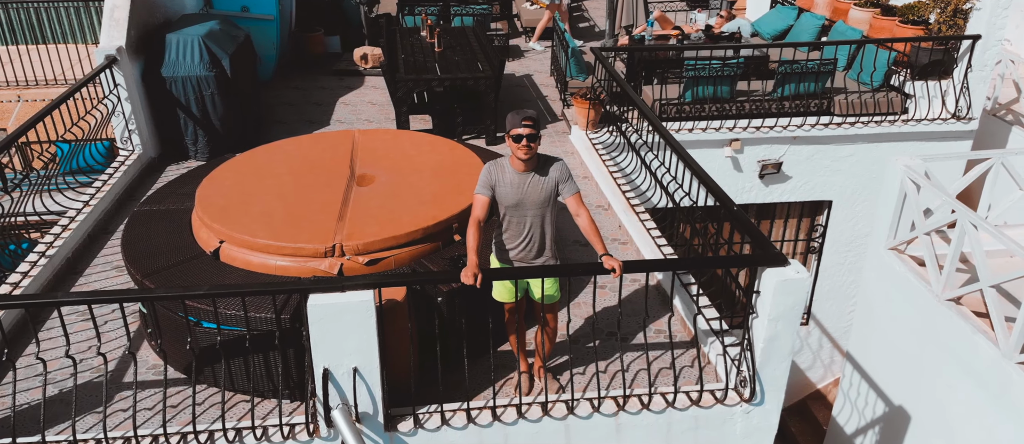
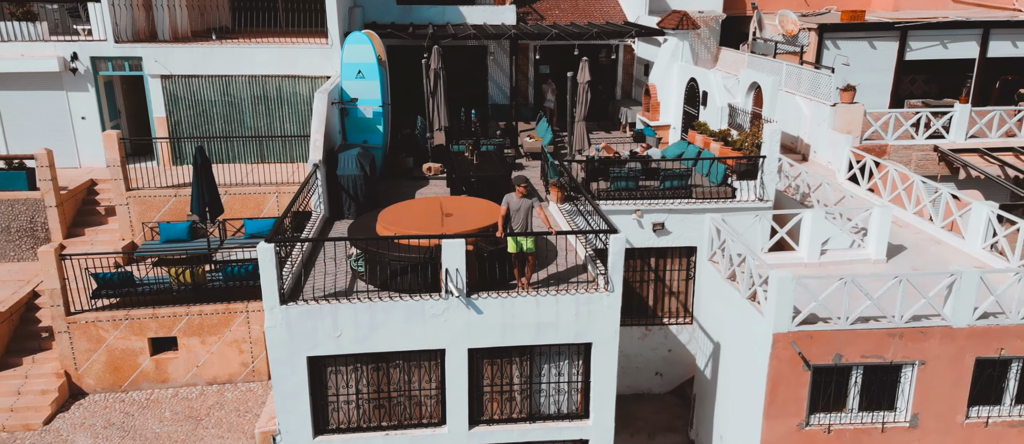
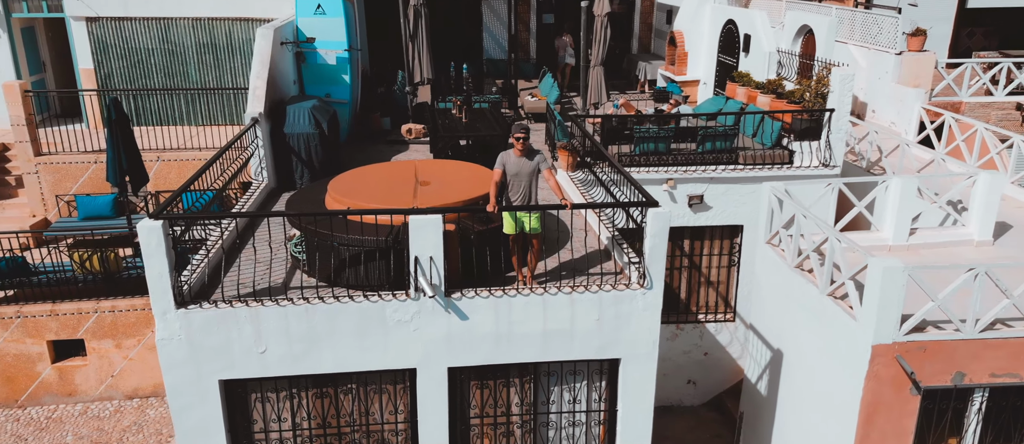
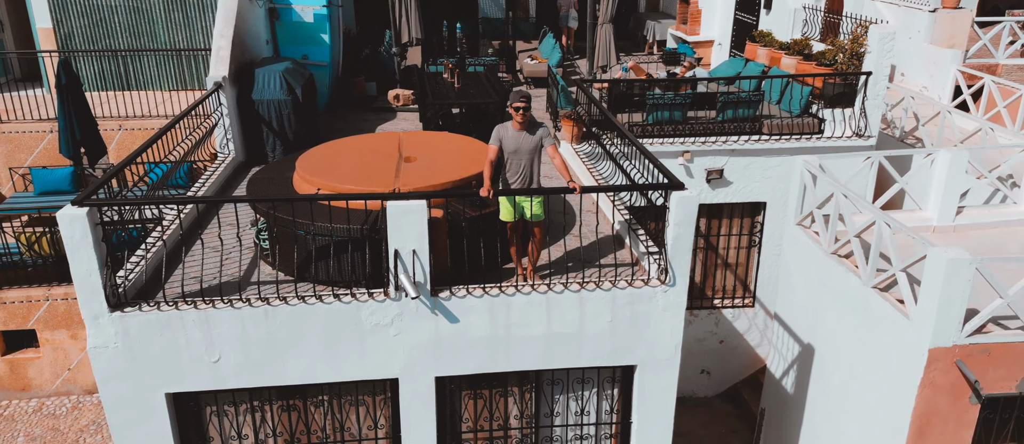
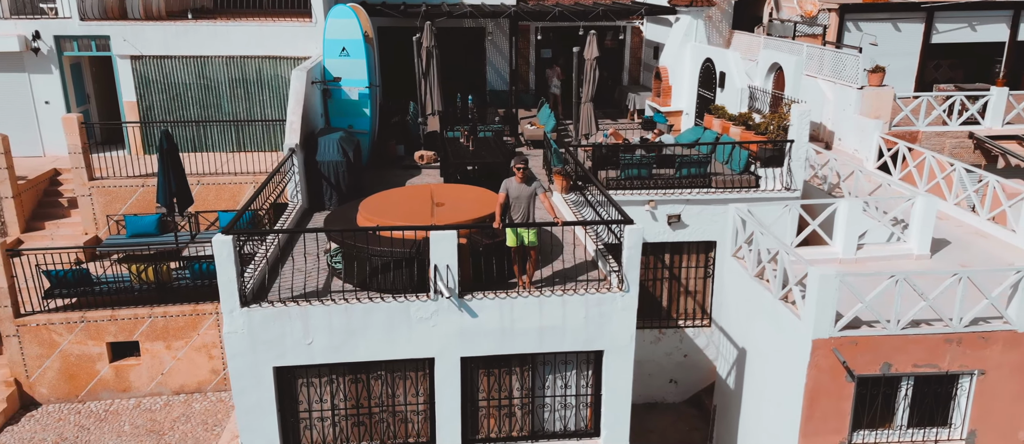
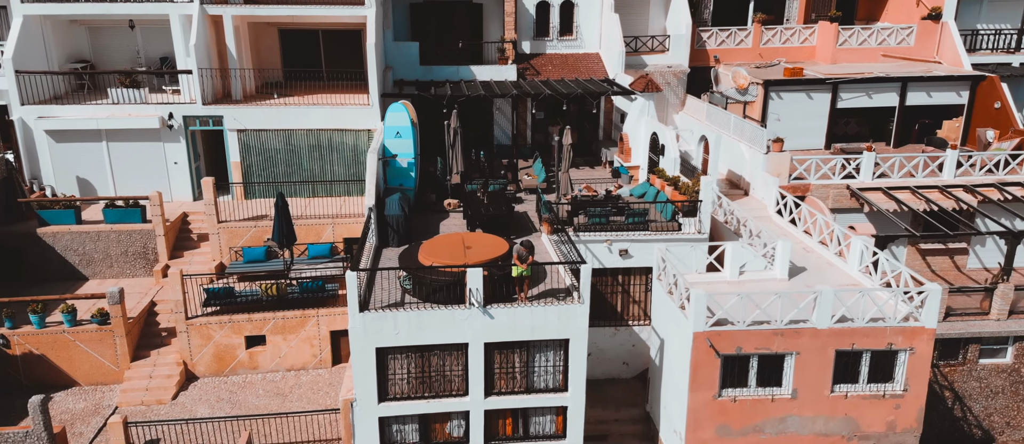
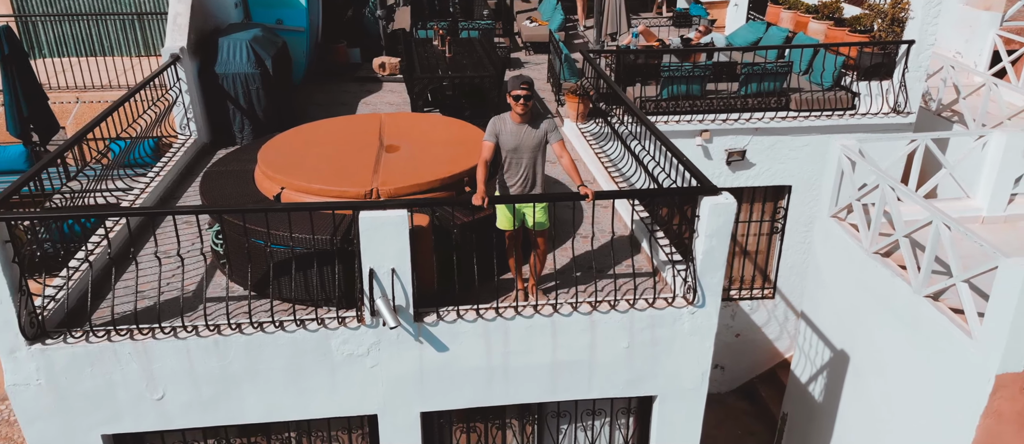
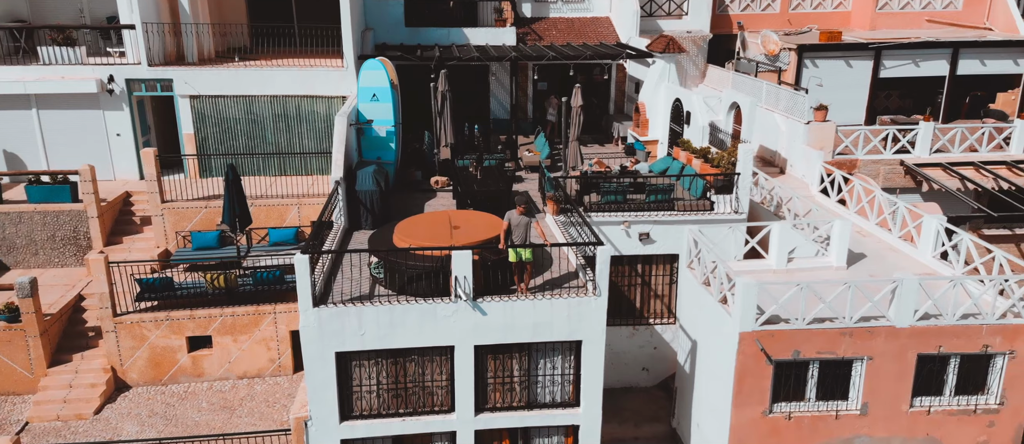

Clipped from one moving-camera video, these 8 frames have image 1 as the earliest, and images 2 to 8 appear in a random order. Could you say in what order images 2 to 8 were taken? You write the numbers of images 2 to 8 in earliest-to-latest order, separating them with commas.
7, 4, 3, 5, 2, 8, 6
